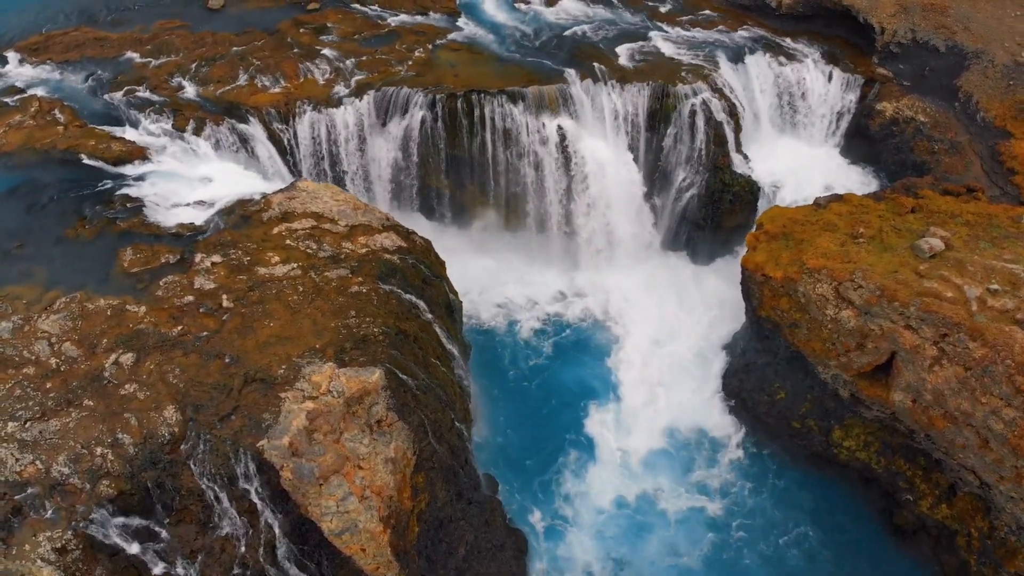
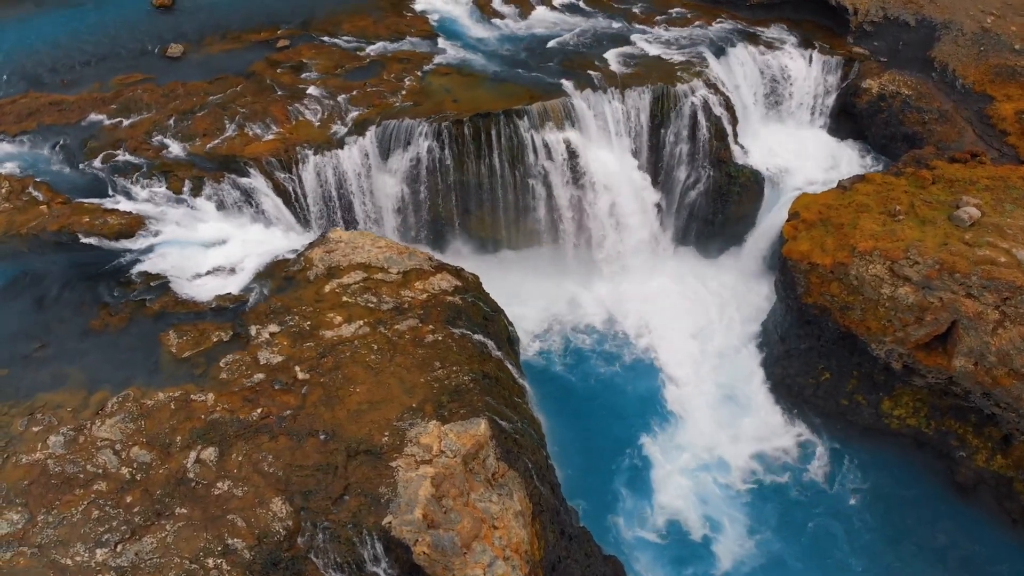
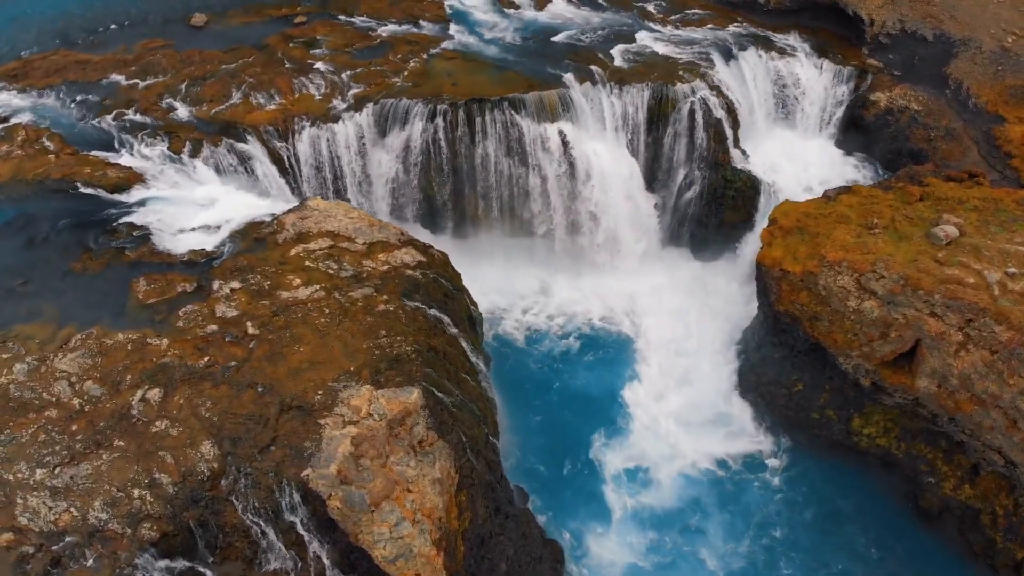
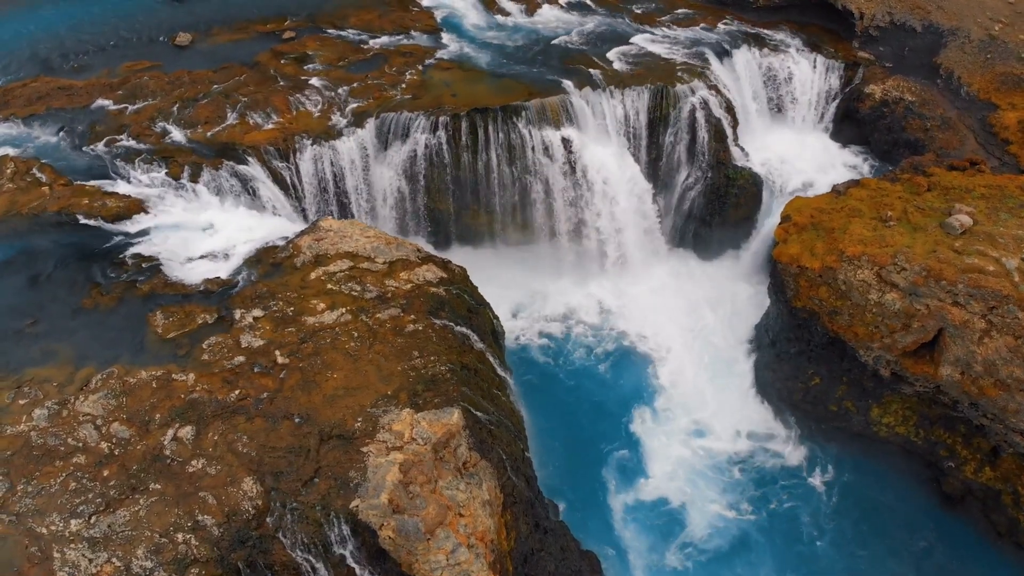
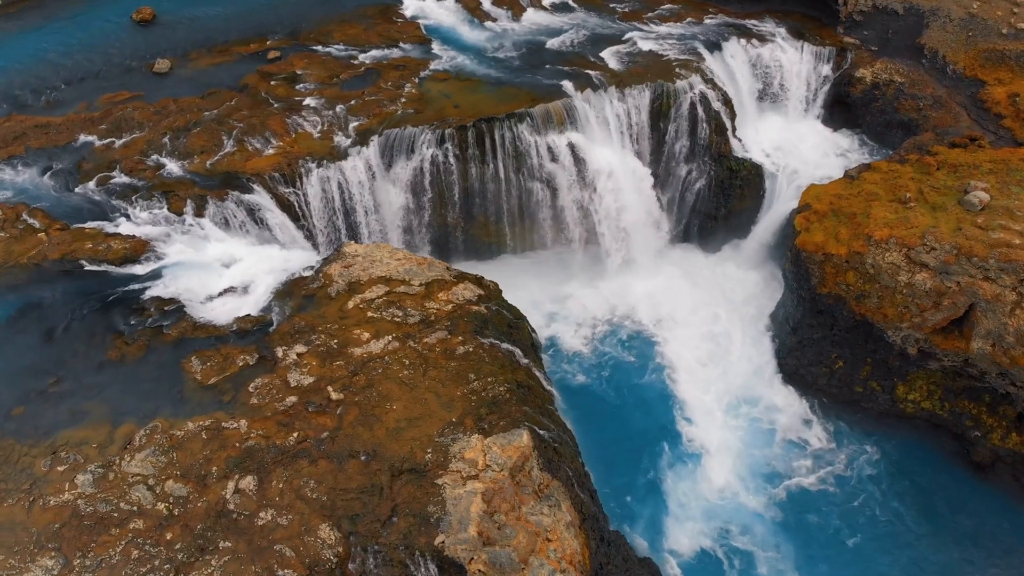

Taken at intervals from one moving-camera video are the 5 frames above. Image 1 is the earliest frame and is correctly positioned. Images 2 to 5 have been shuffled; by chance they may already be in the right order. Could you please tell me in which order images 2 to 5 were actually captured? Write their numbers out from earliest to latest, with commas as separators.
3, 4, 2, 5
